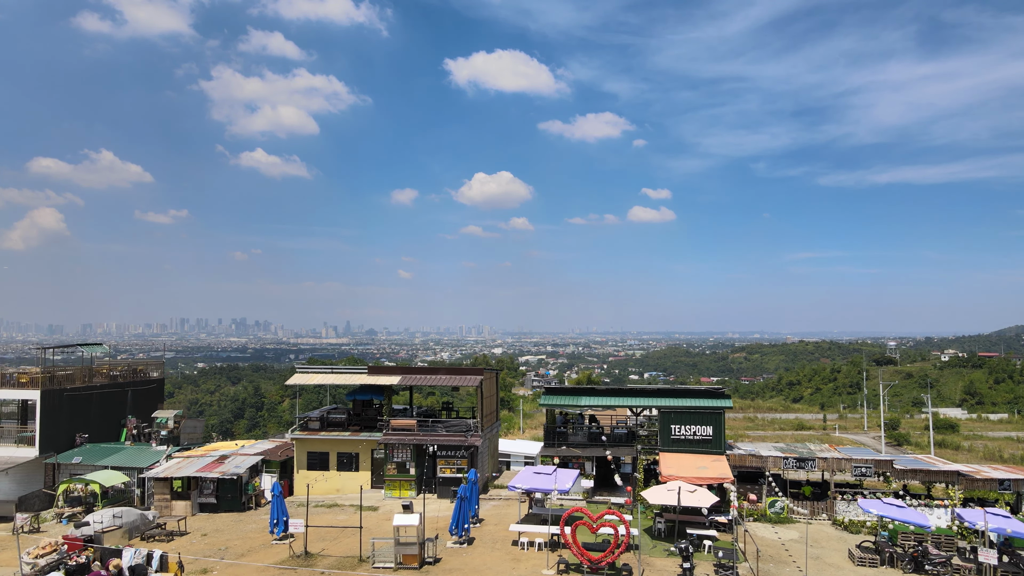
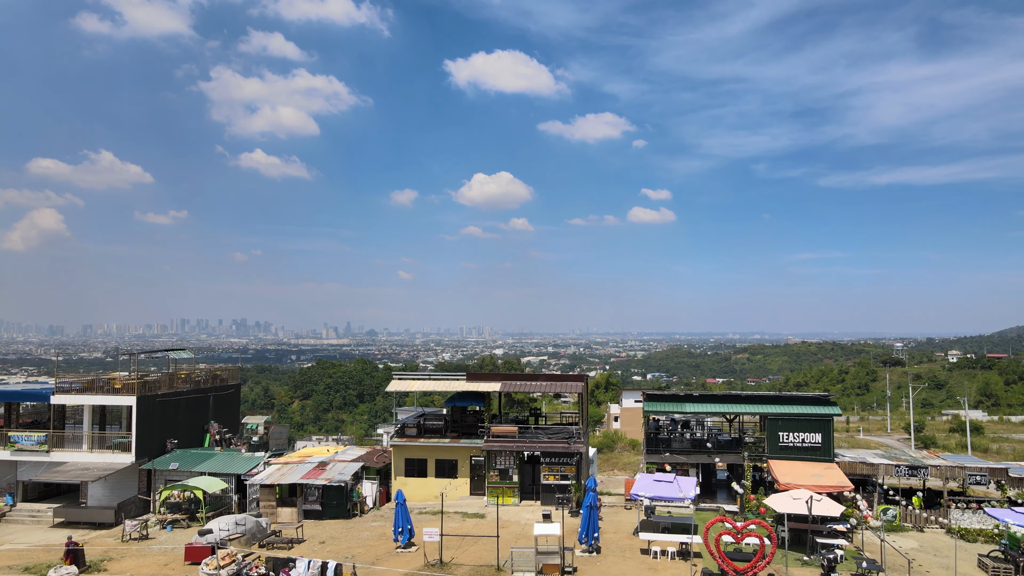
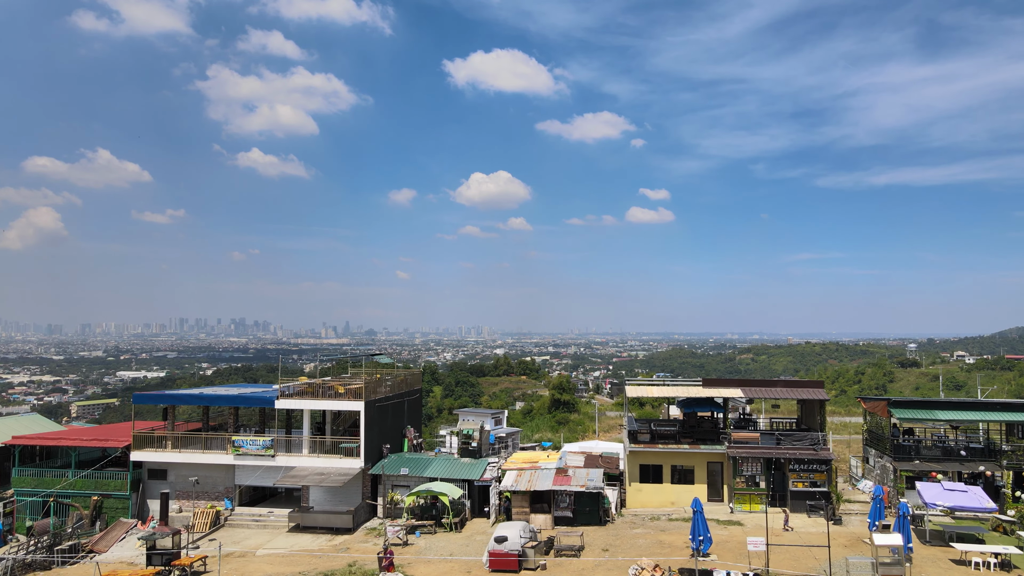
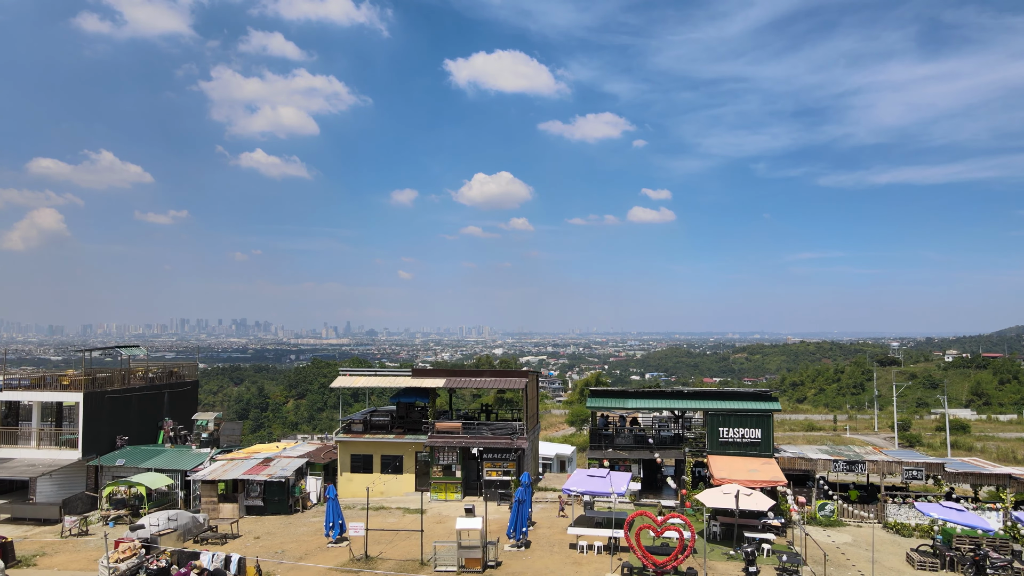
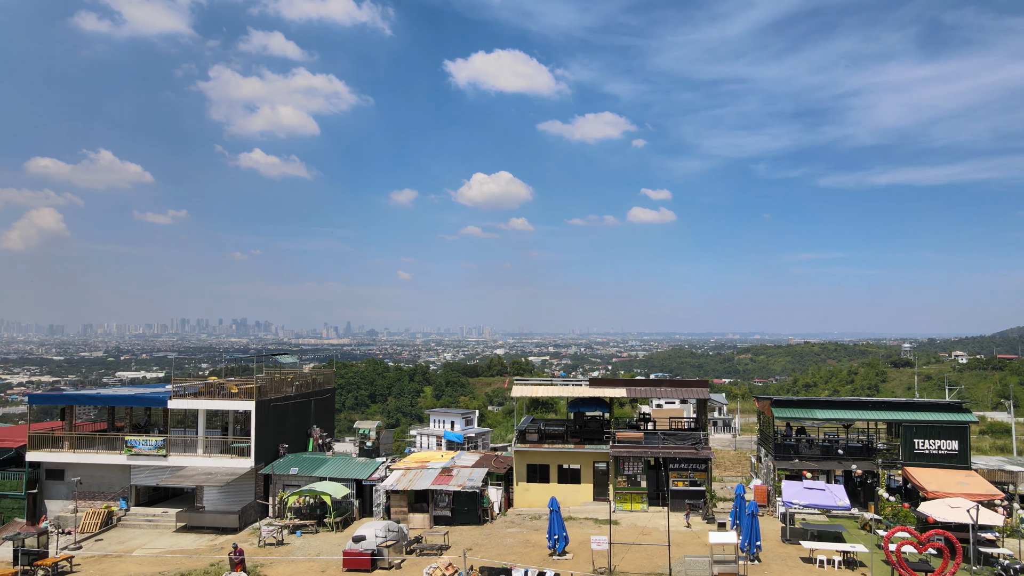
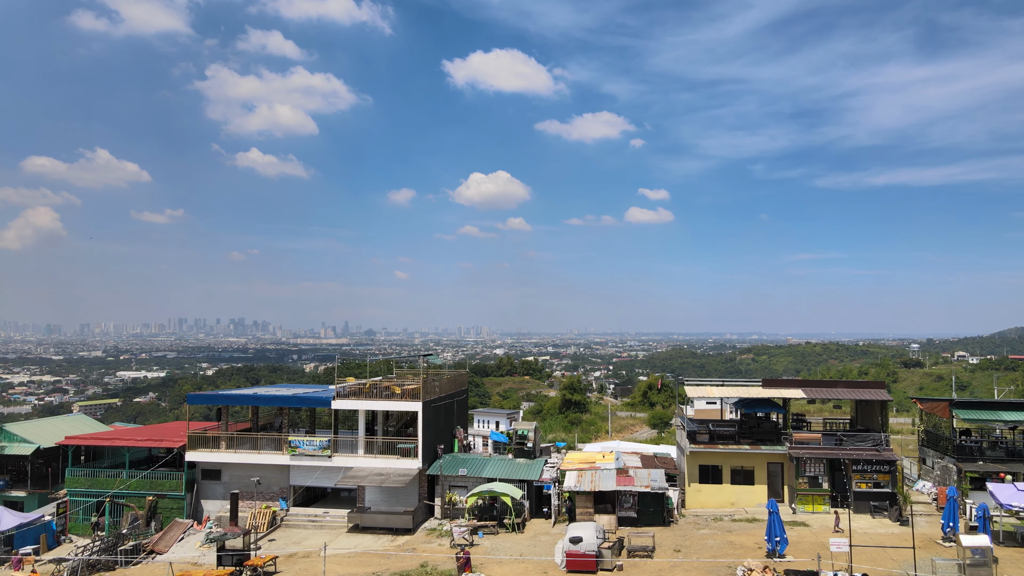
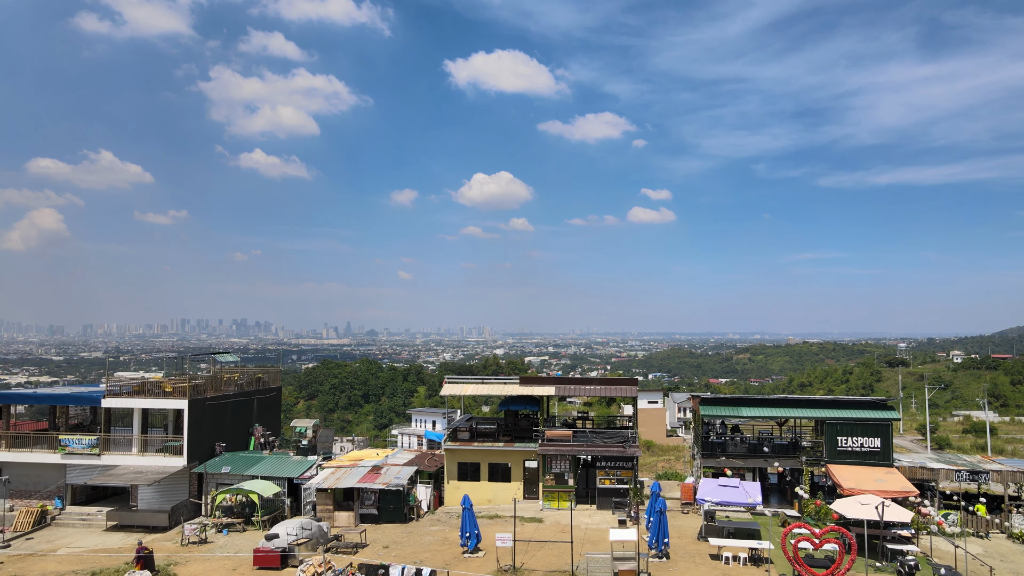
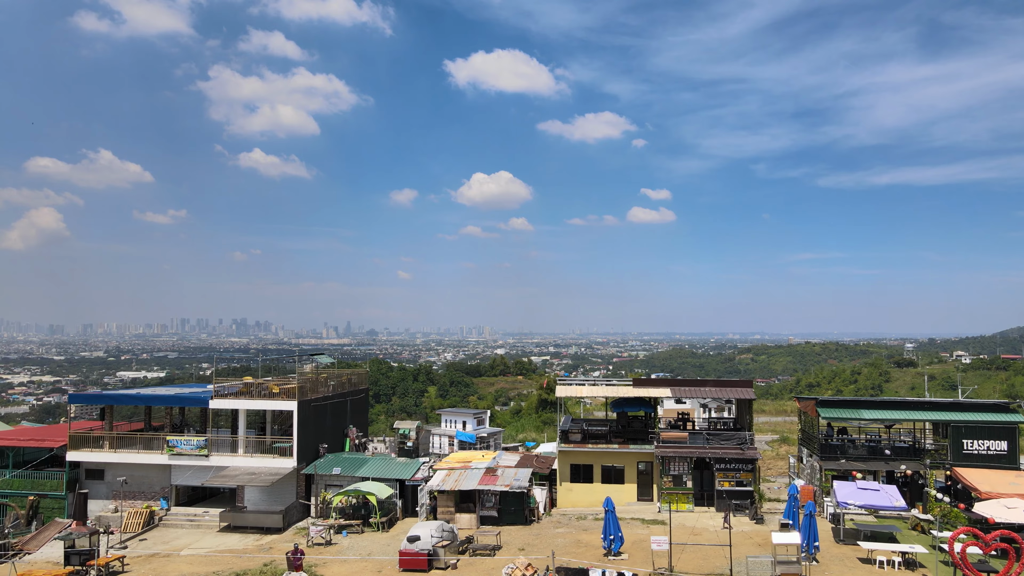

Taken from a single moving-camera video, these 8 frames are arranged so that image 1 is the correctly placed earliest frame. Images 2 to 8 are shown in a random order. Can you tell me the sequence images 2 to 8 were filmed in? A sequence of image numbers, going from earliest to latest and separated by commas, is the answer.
4, 2, 7, 5, 8, 3, 6
